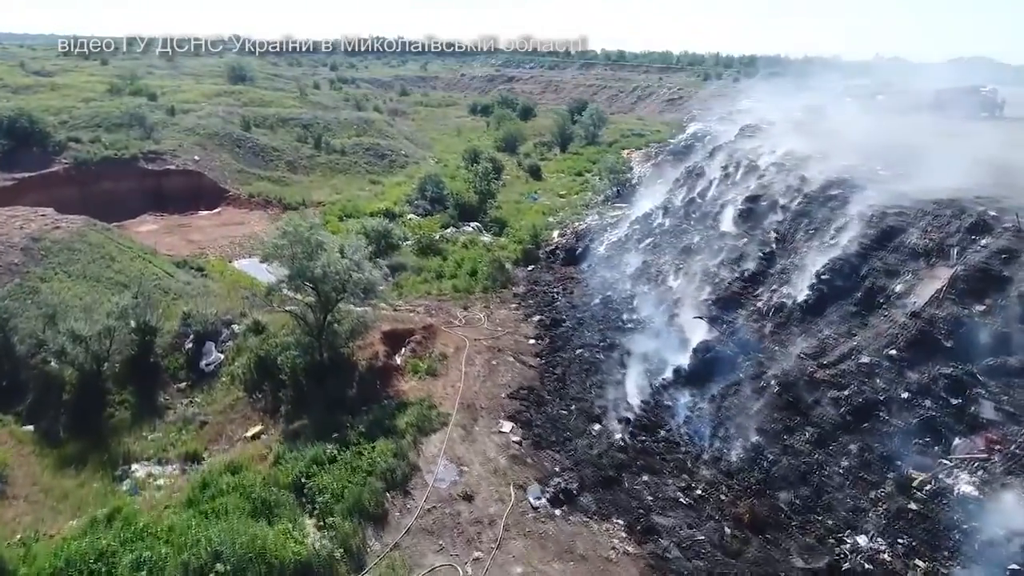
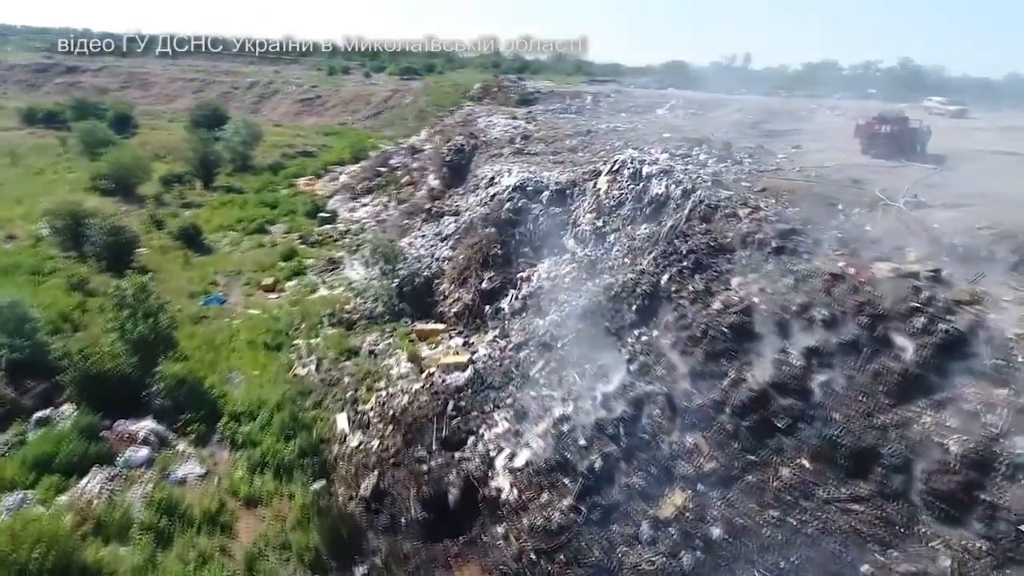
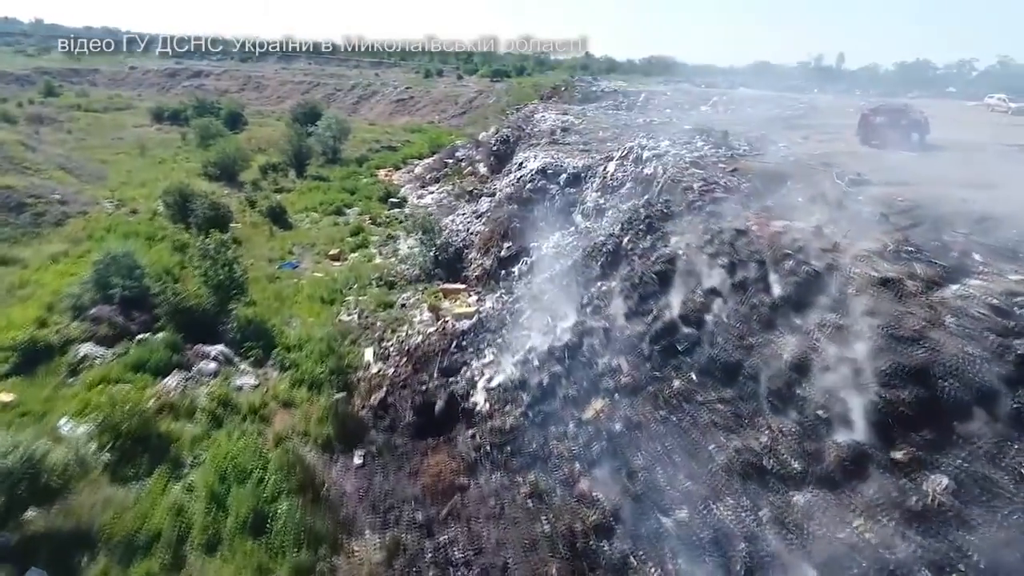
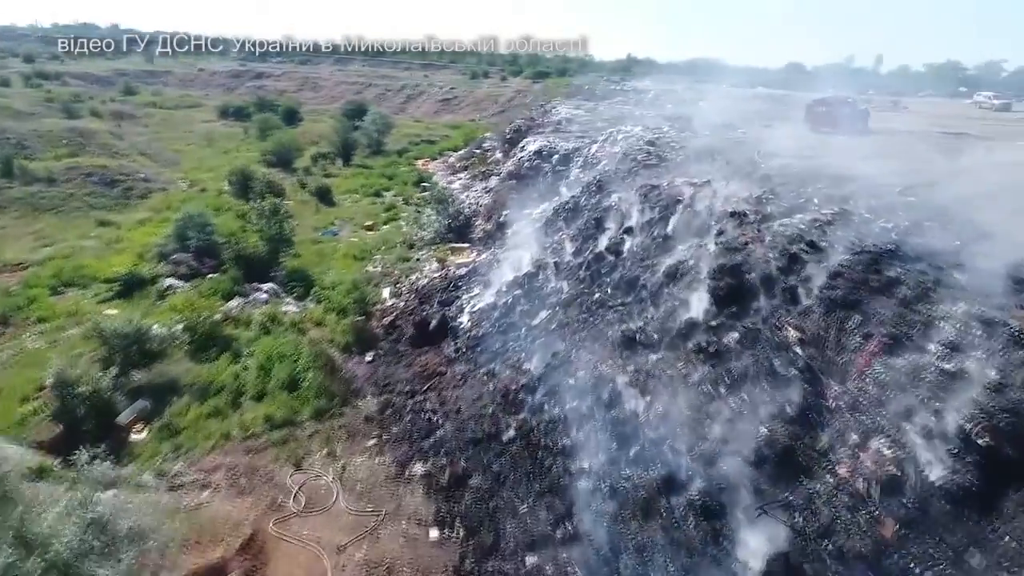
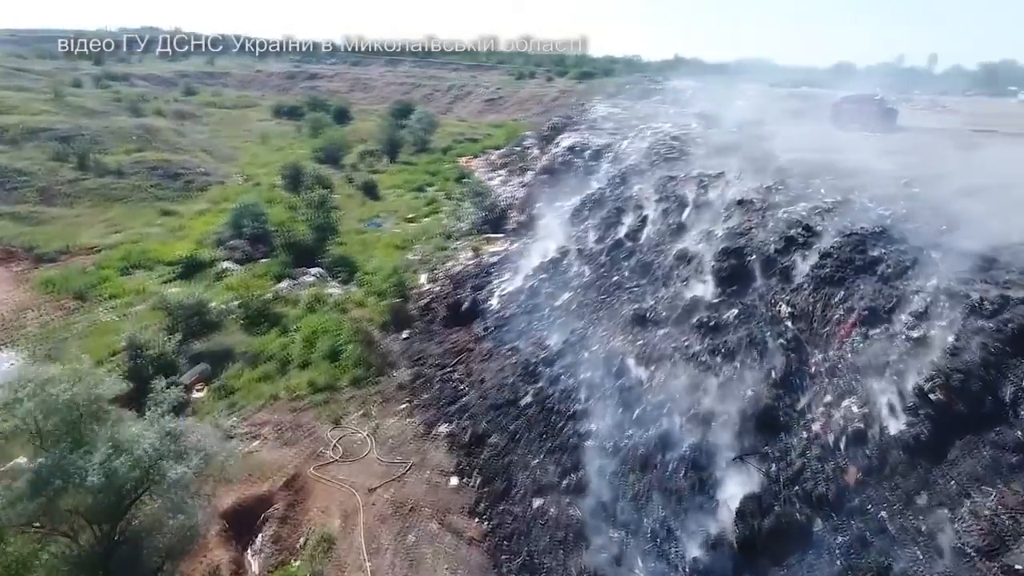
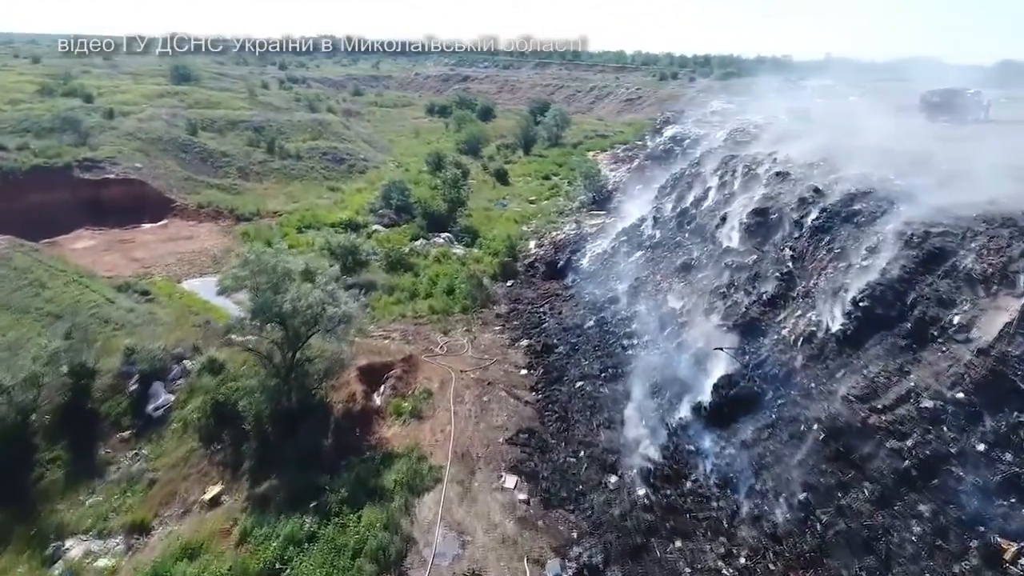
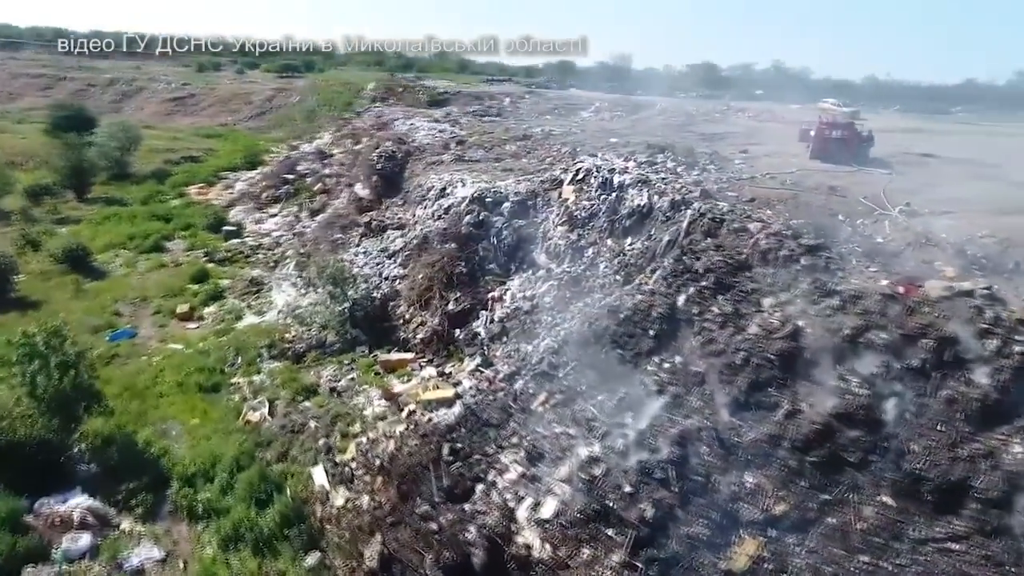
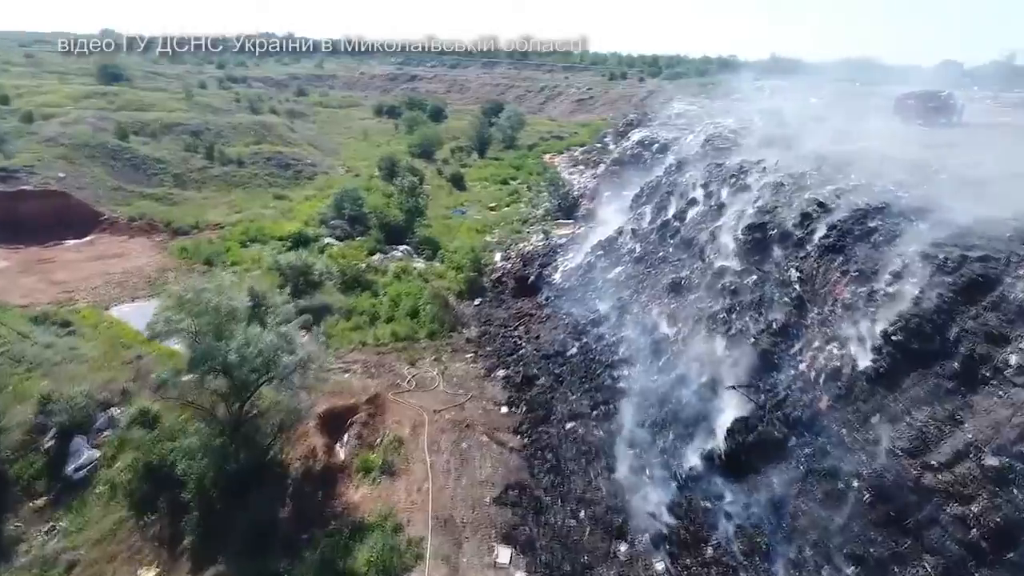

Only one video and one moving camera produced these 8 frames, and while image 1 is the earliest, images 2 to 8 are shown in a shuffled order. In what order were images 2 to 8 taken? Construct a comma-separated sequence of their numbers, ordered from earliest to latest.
6, 8, 5, 4, 3, 2, 7
